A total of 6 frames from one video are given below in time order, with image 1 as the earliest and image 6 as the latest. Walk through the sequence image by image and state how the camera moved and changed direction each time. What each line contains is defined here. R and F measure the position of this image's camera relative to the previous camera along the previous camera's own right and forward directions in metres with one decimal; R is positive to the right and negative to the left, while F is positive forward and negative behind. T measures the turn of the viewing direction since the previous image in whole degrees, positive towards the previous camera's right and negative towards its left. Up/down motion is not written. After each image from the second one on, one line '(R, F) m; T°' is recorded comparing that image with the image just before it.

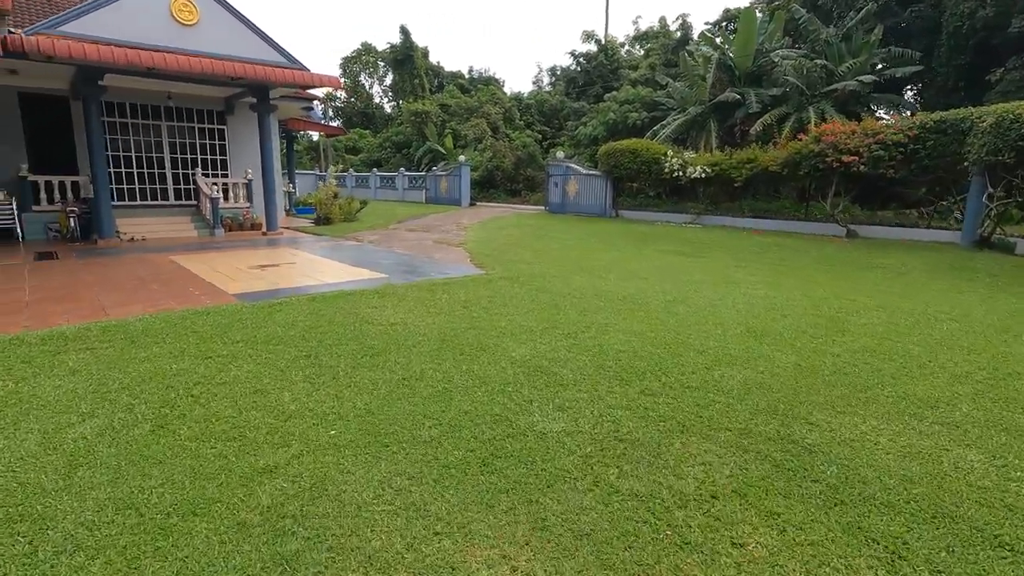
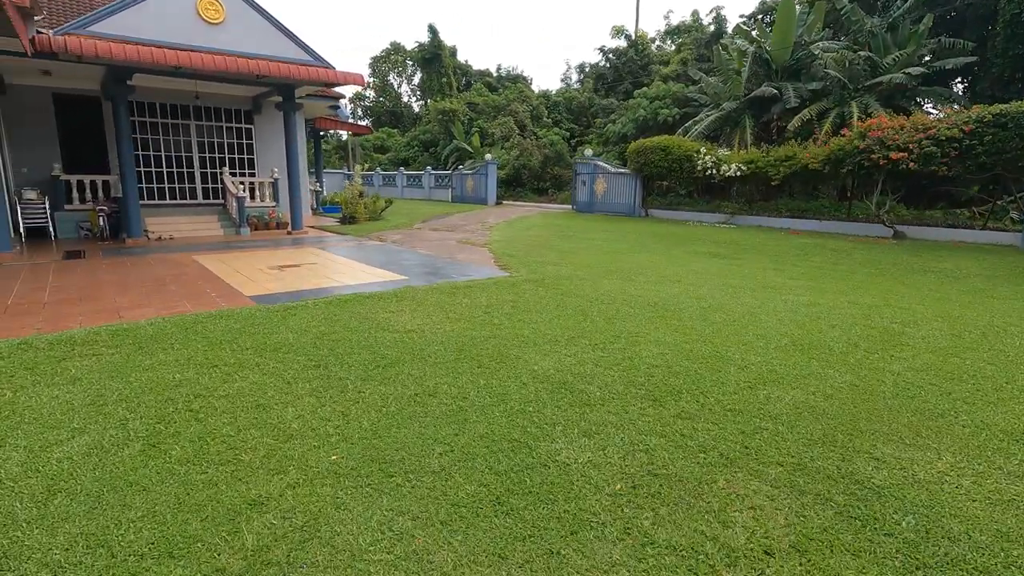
(0.0, +0.3) m; -3°
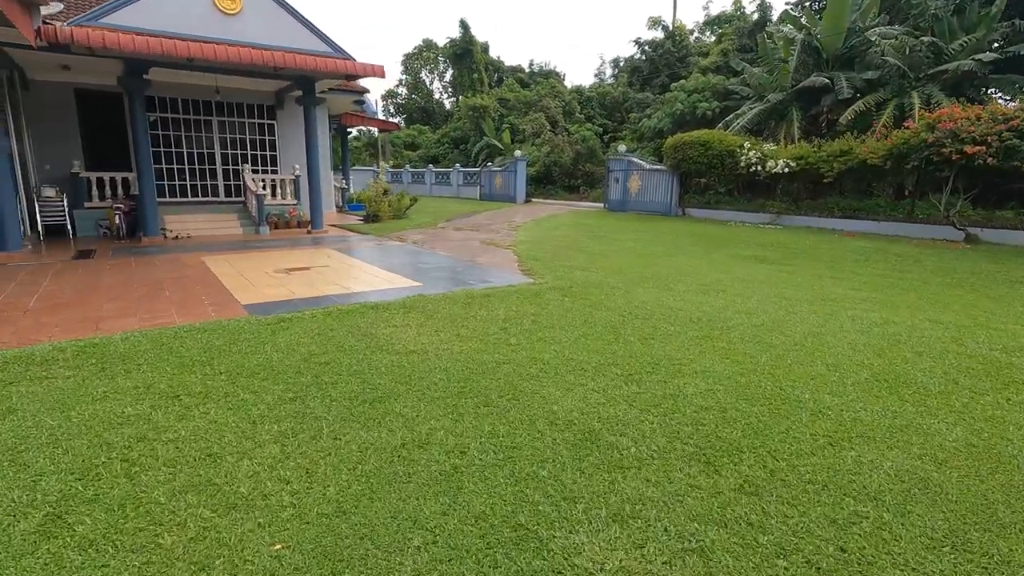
(+0.1, +0.6) m; -3°
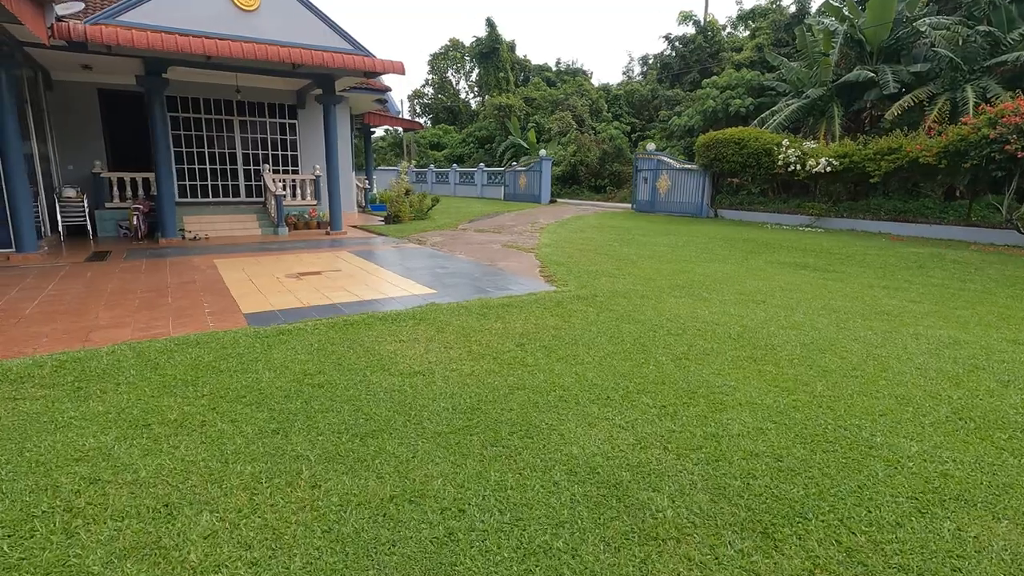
(0.0, +0.4) m; -3°
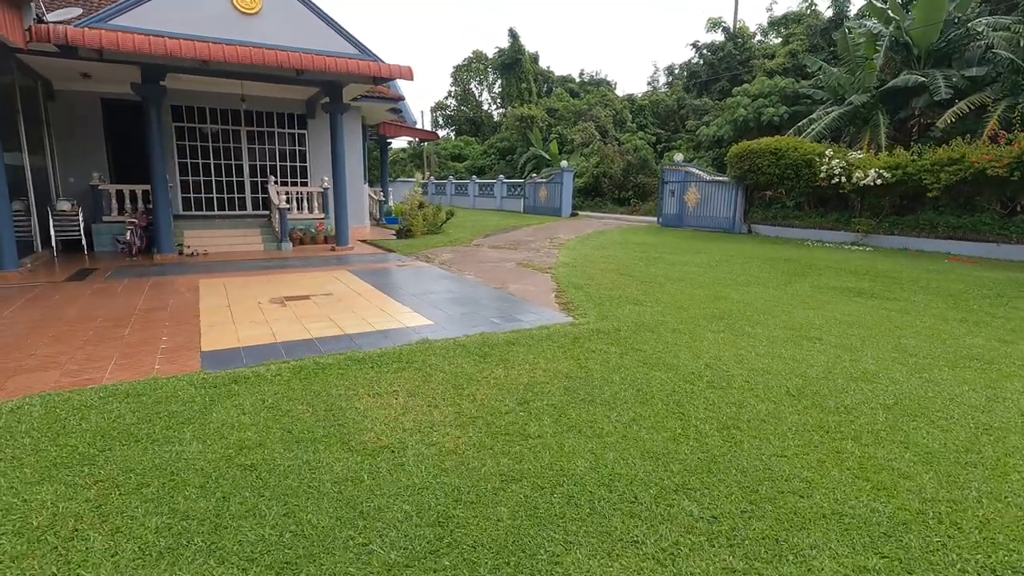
(+0.1, +0.7) m; -2°
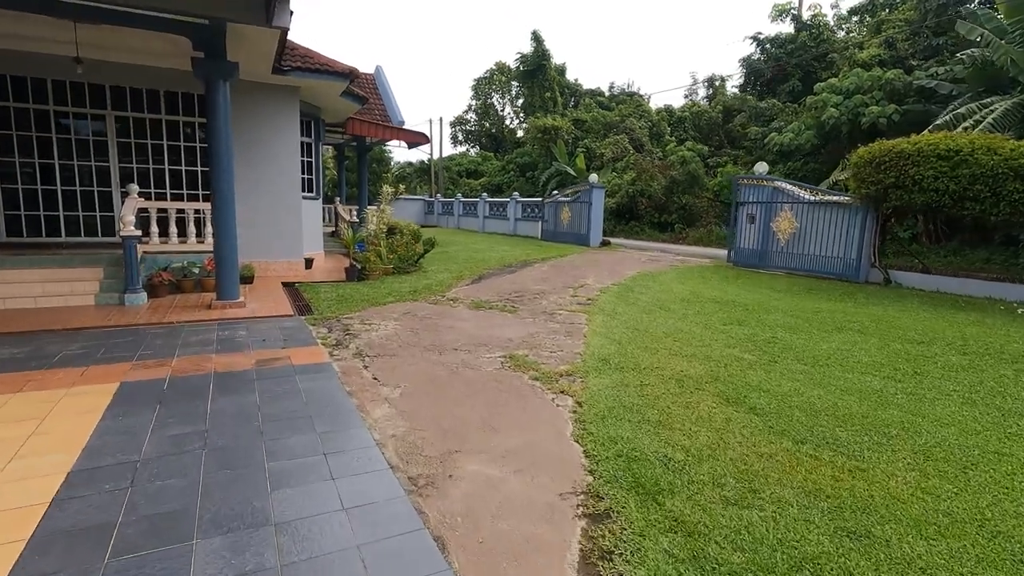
(+0.3, +4.0) m; -3°
